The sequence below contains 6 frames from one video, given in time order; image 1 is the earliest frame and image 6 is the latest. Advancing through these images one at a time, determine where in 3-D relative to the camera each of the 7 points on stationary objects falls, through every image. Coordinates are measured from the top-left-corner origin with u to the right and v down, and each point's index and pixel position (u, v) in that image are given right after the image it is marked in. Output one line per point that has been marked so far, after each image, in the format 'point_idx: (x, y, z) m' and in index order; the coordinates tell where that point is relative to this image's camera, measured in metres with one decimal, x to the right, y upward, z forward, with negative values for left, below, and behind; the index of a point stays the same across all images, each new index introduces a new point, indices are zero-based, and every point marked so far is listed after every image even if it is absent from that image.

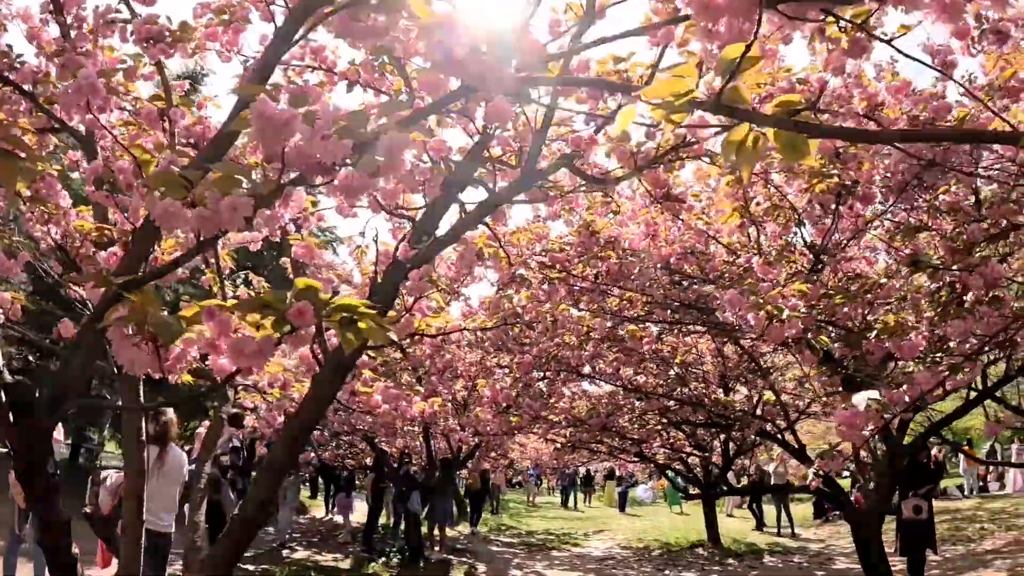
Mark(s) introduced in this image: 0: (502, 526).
0: (-0.2, -4.0, +17.6) m
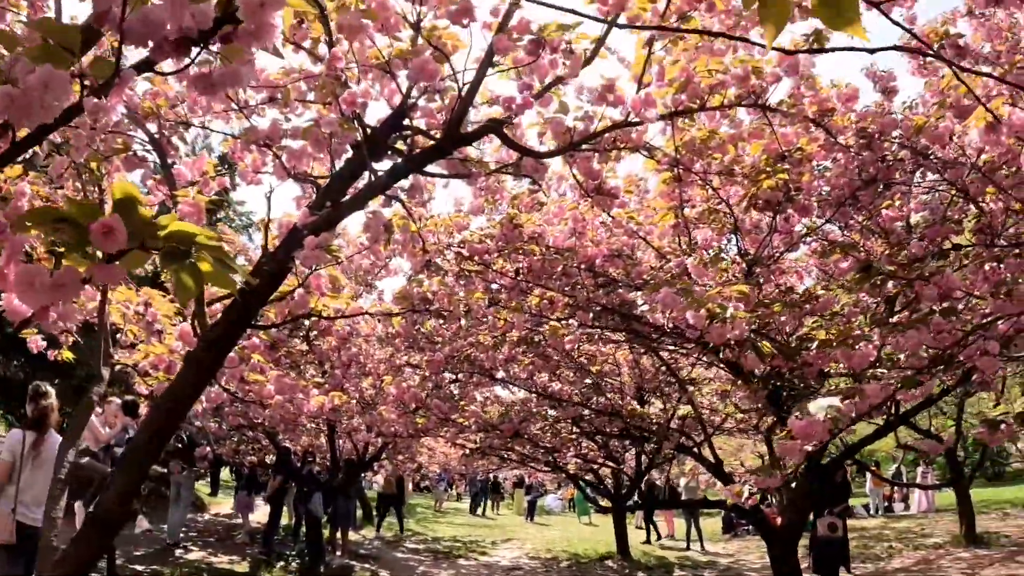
0: (-1.7, -4.0, +17.1) m
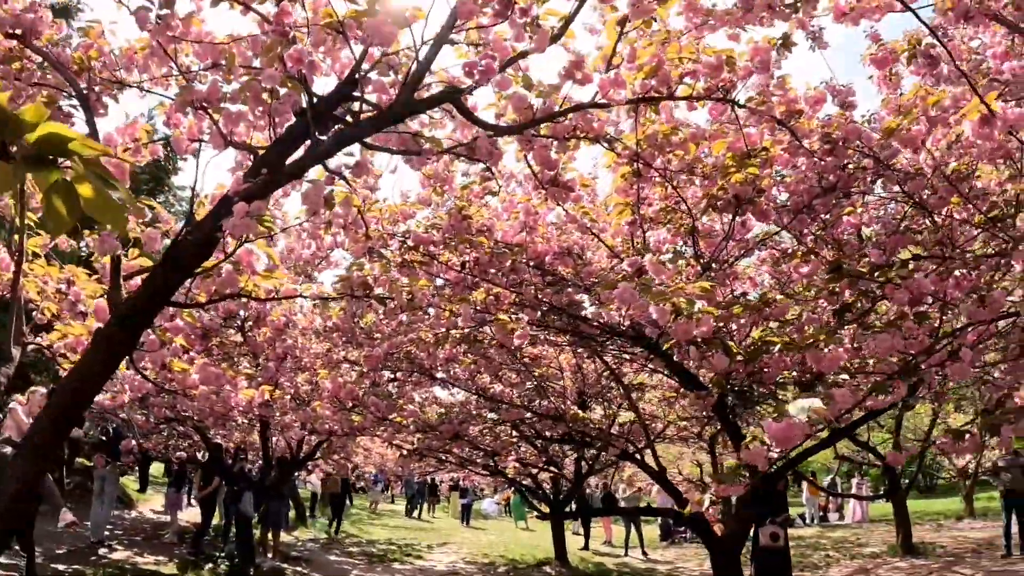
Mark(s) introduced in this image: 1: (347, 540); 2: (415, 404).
0: (-2.7, -3.9, +16.8) m
1: (-2.5, -3.8, +16.0) m
2: (-0.9, -1.0, +9.4) m
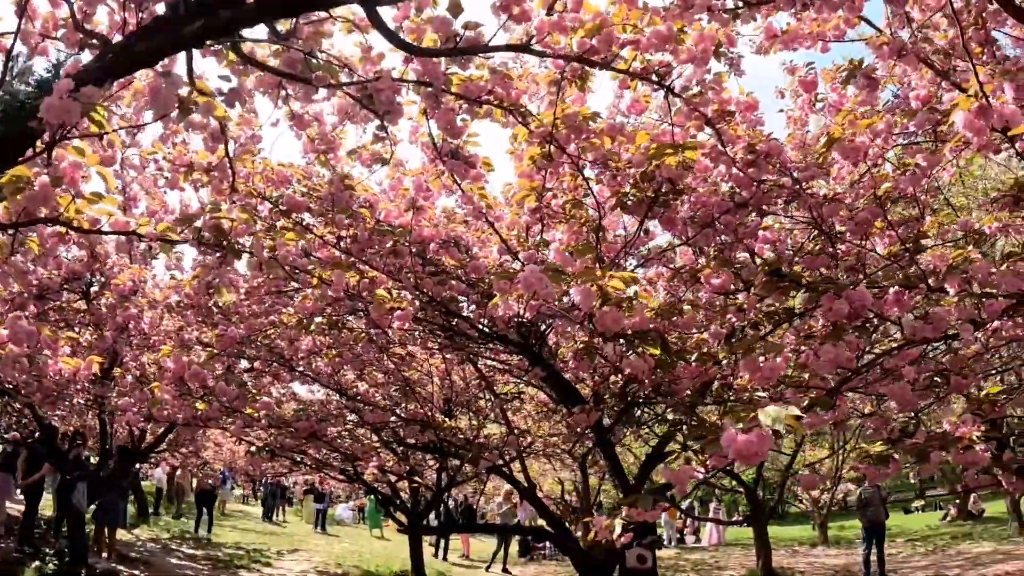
0: (-4.9, -3.7, +15.9) m
1: (-4.6, -3.6, +15.1) m
2: (-1.9, -0.9, +8.8) m
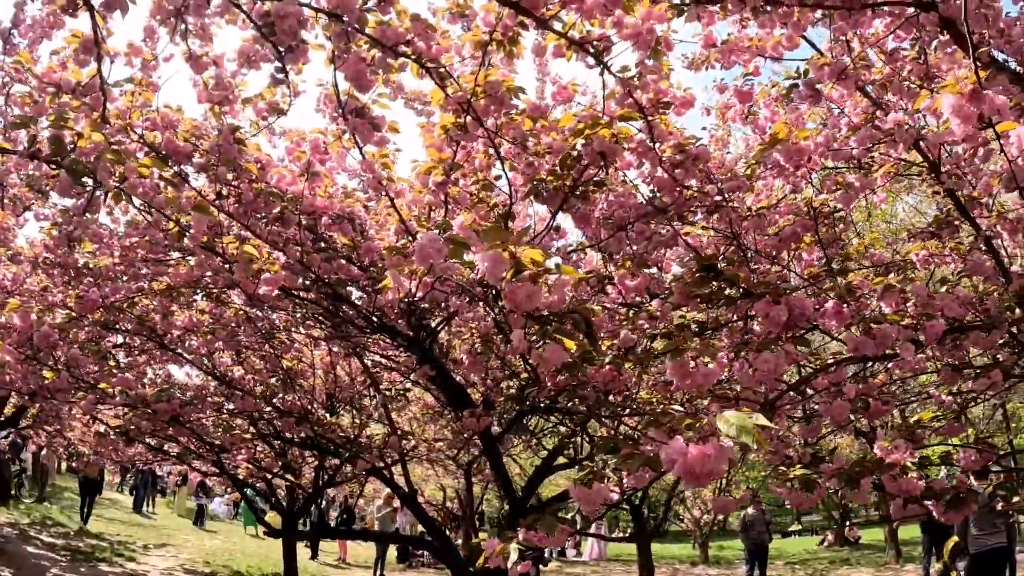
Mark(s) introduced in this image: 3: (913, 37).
0: (-6.6, -3.3, +14.9) m
1: (-6.2, -3.3, +14.2) m
2: (-2.8, -0.7, +8.2) m
3: (+2.0, +1.2, +5.3) m
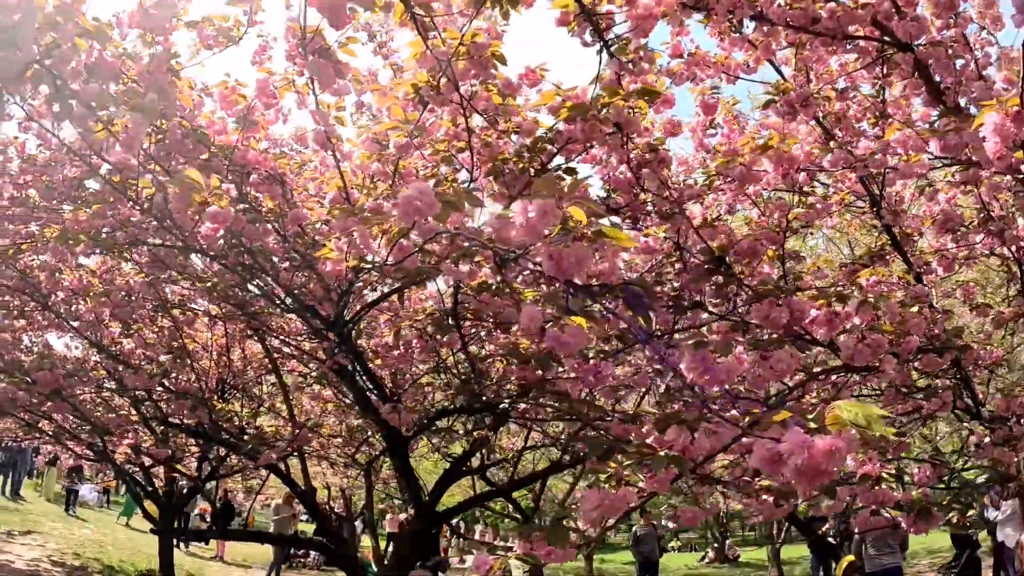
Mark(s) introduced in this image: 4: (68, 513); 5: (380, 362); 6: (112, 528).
0: (-8.1, -2.7, +13.9) m
1: (-7.7, -2.7, +13.2) m
2: (-3.4, -0.5, +7.6) m
3: (+1.8, +1.1, +5.2) m
4: (-8.4, -4.2, +19.8) m
5: (-0.7, -0.4, +5.4) m
6: (-7.3, -4.3, +19.1) m
